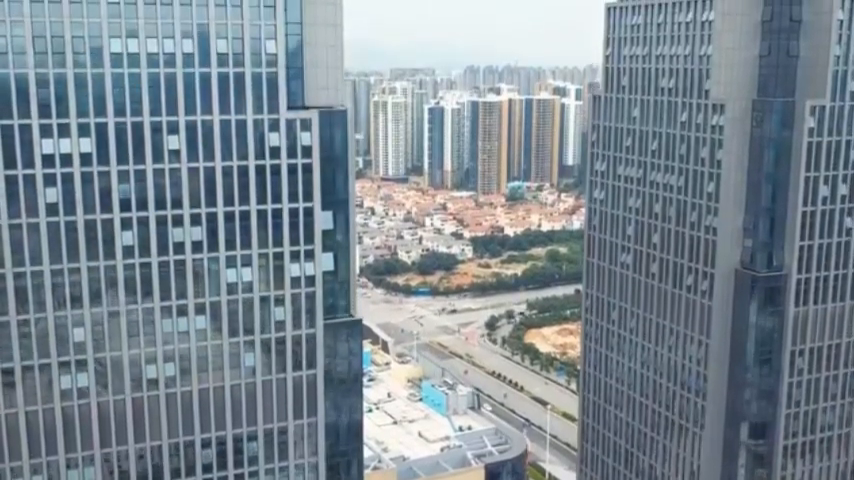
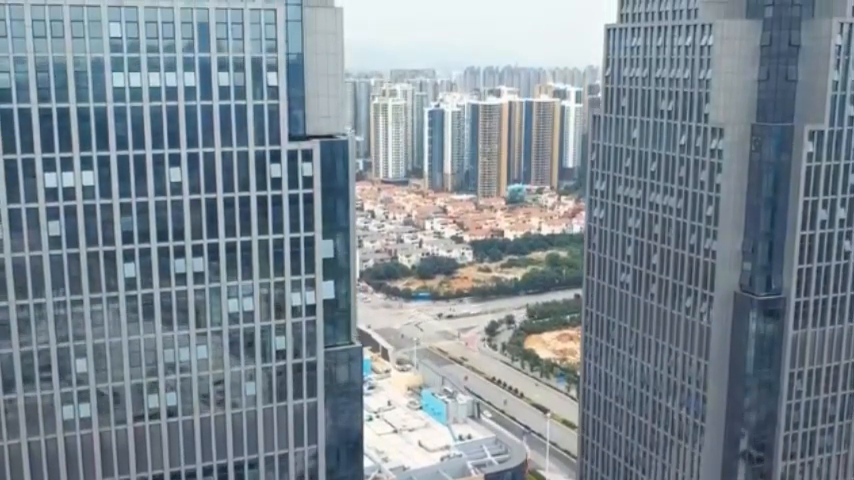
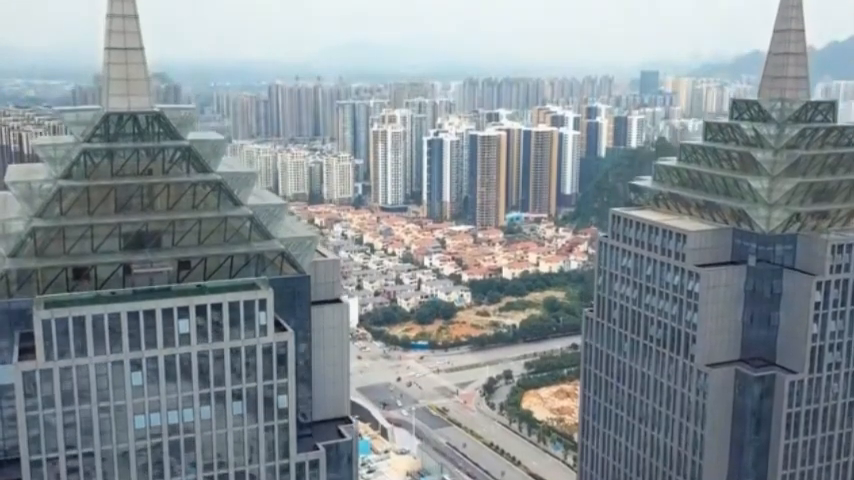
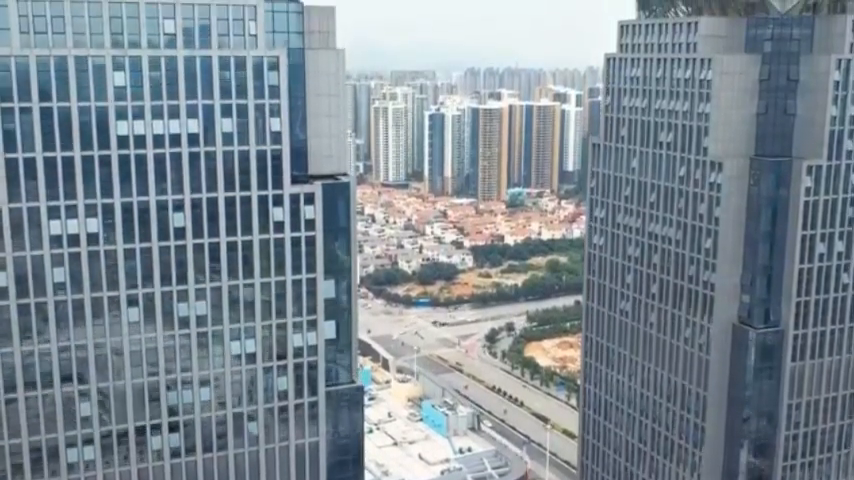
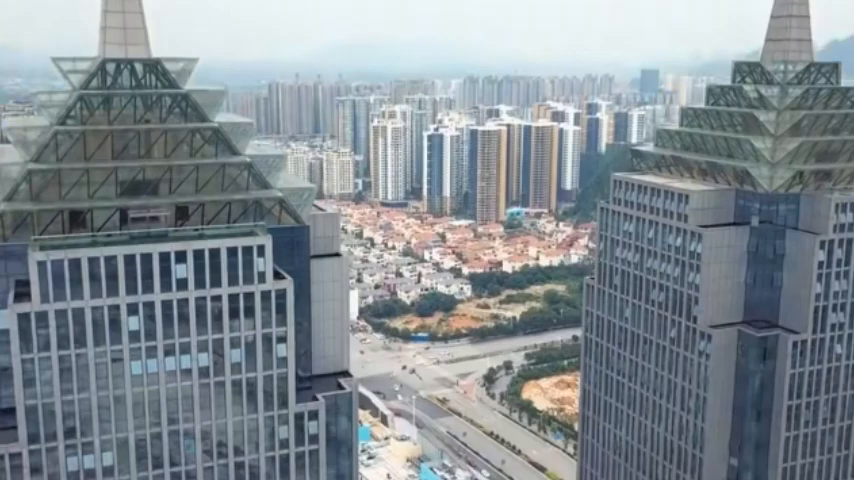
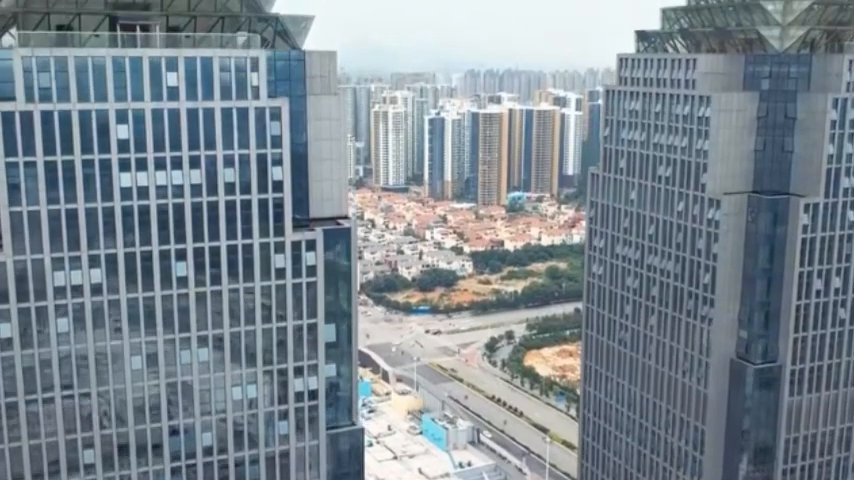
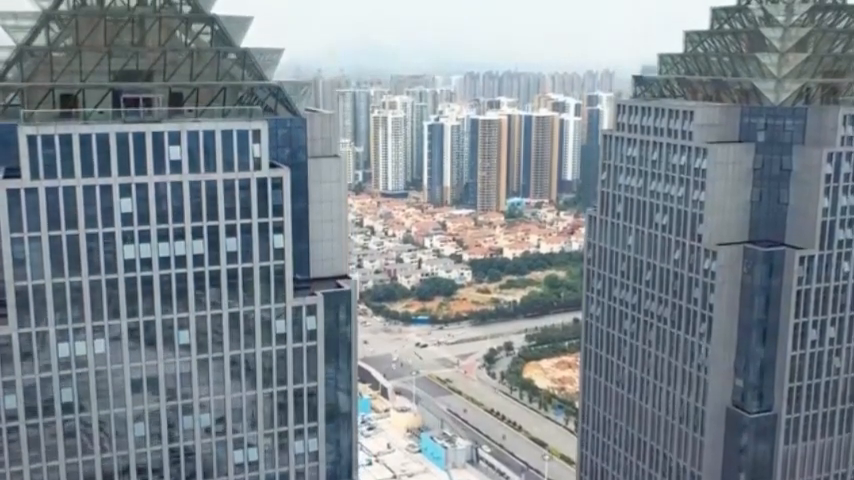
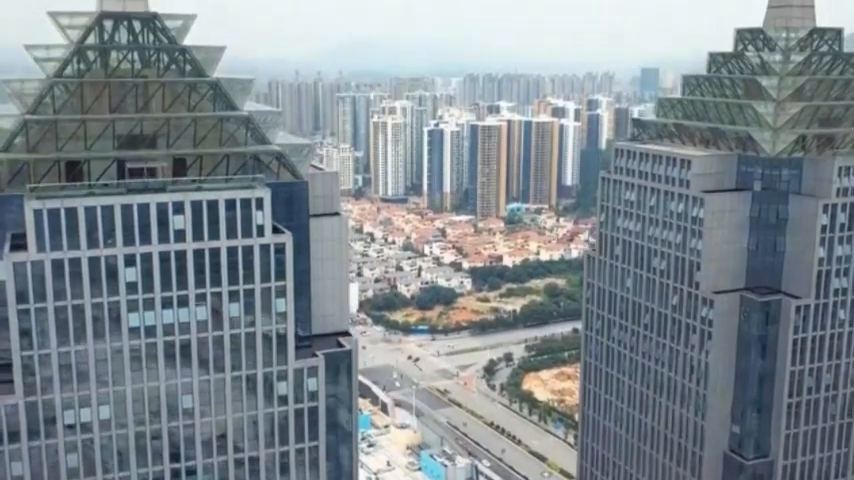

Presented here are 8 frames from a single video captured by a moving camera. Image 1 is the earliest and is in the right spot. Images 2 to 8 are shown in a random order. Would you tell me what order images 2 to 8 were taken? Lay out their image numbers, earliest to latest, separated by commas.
2, 4, 6, 7, 8, 5, 3
